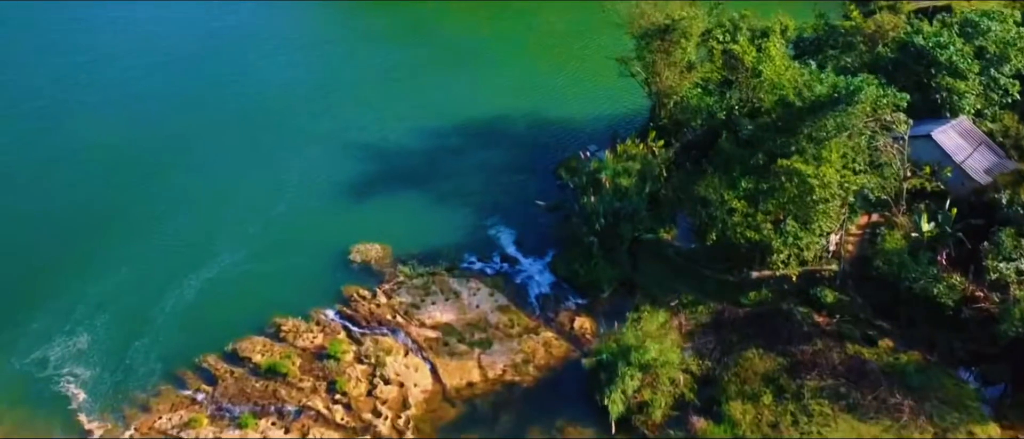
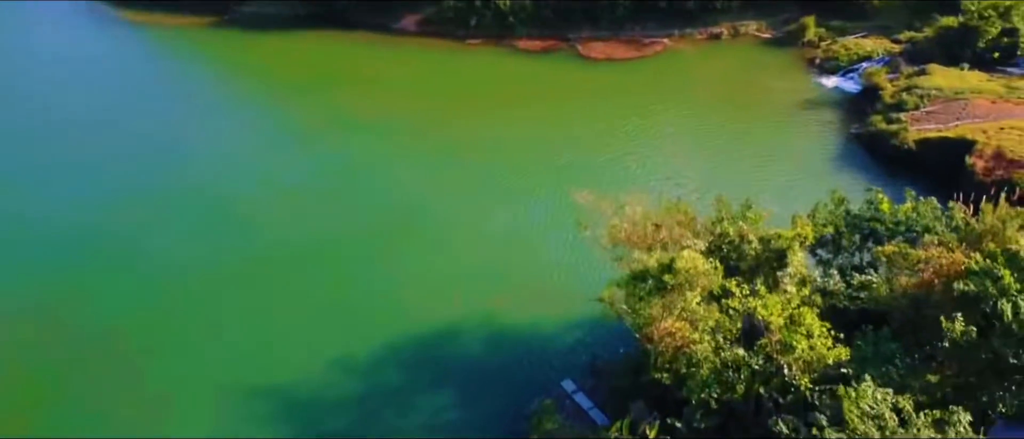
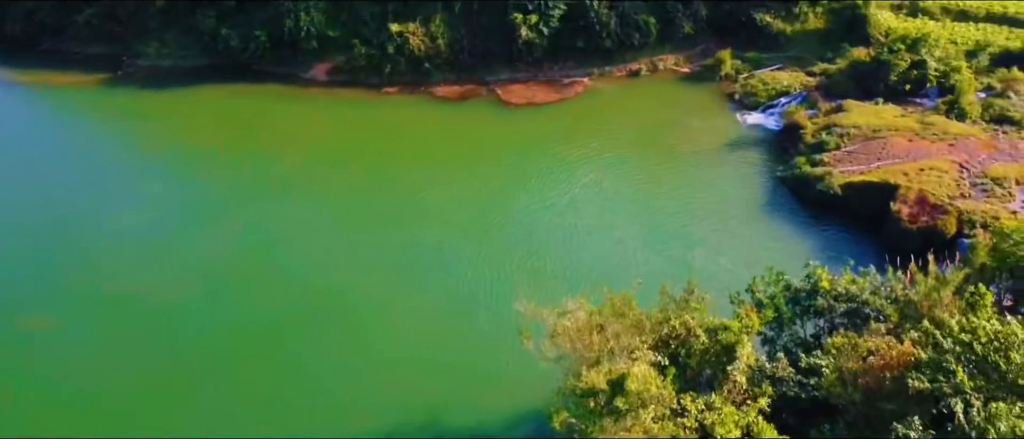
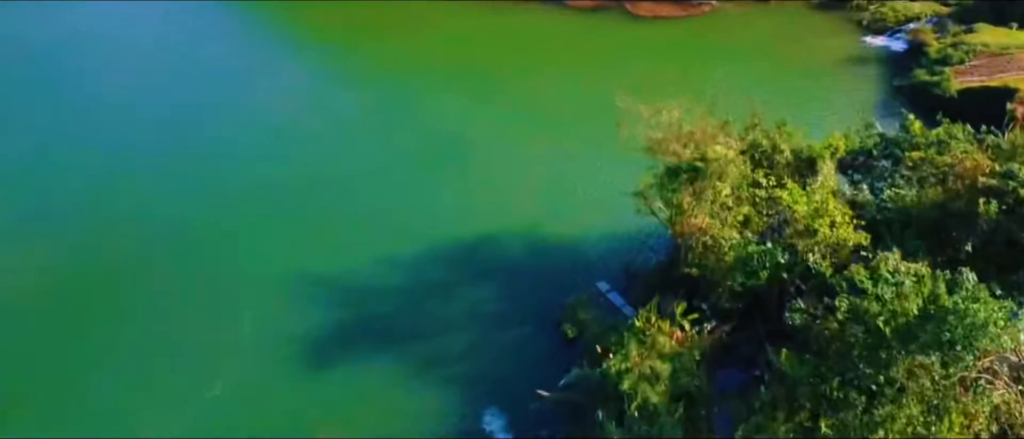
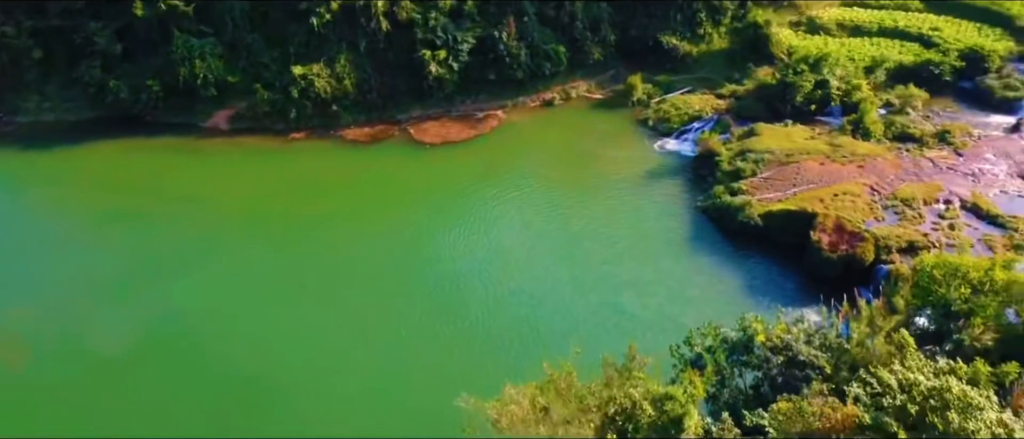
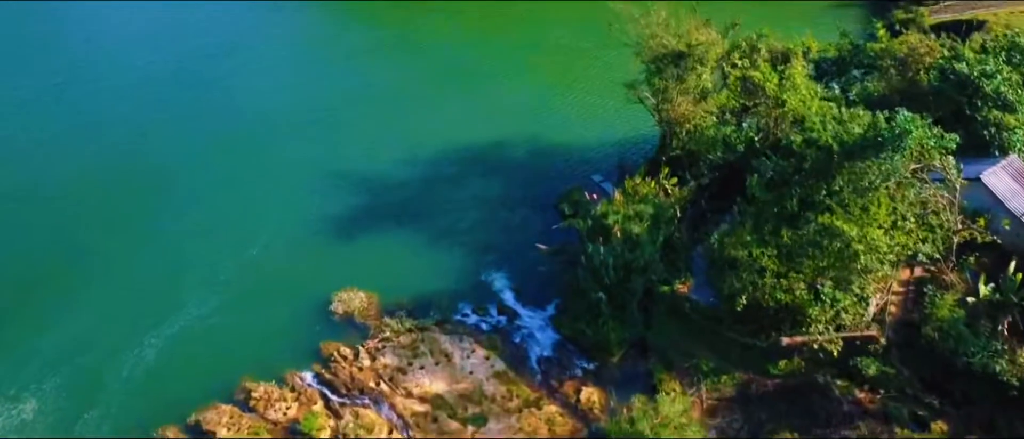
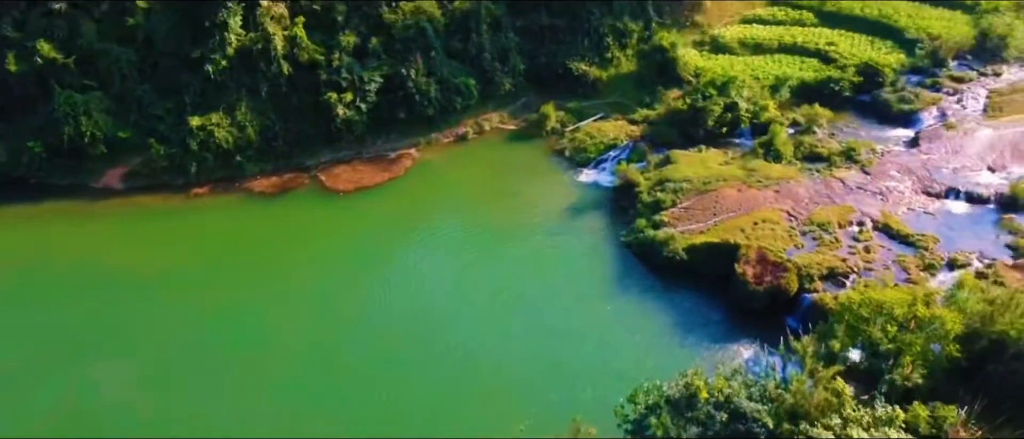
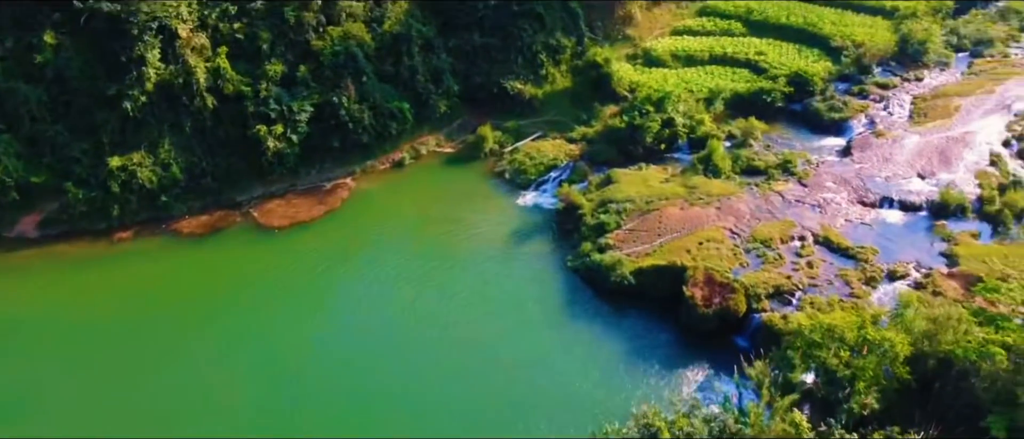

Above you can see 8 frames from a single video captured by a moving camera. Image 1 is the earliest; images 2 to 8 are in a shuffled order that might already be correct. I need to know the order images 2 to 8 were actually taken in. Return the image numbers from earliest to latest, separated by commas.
6, 4, 2, 3, 5, 7, 8
